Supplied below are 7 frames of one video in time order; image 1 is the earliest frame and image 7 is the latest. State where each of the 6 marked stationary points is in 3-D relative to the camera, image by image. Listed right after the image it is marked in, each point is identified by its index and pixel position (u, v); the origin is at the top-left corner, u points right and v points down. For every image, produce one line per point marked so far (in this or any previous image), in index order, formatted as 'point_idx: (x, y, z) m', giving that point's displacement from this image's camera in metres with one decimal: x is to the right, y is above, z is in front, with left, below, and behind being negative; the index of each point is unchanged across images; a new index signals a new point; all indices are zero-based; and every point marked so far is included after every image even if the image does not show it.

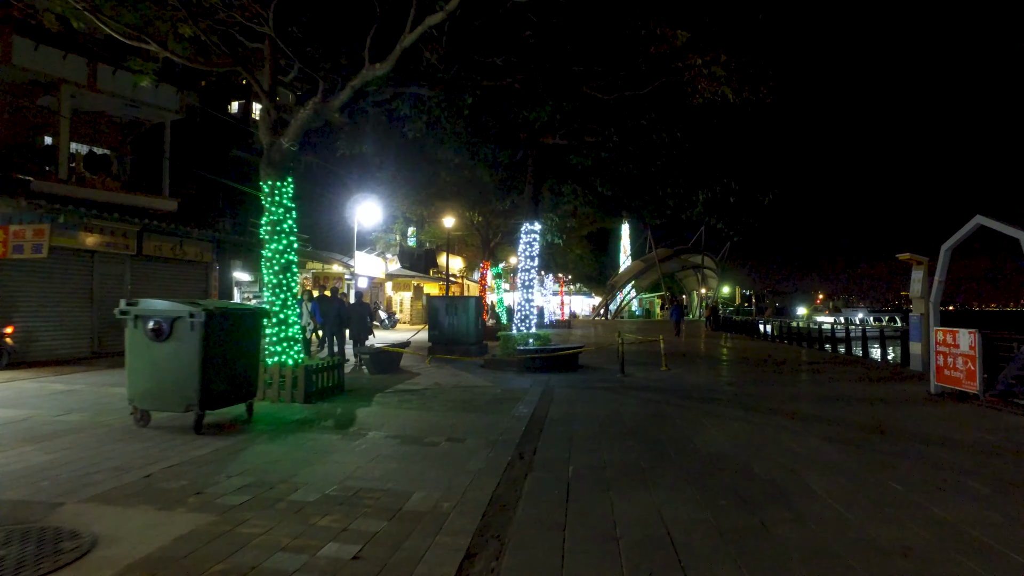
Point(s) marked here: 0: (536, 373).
0: (+0.5, -2.1, +15.2) m
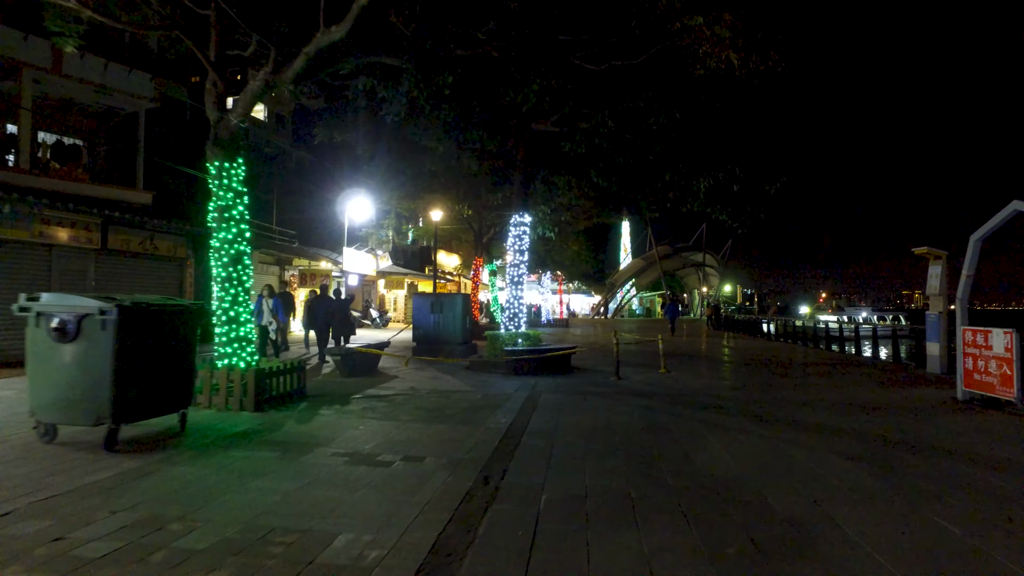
0: (+0.2, -2.0, +14.1) m
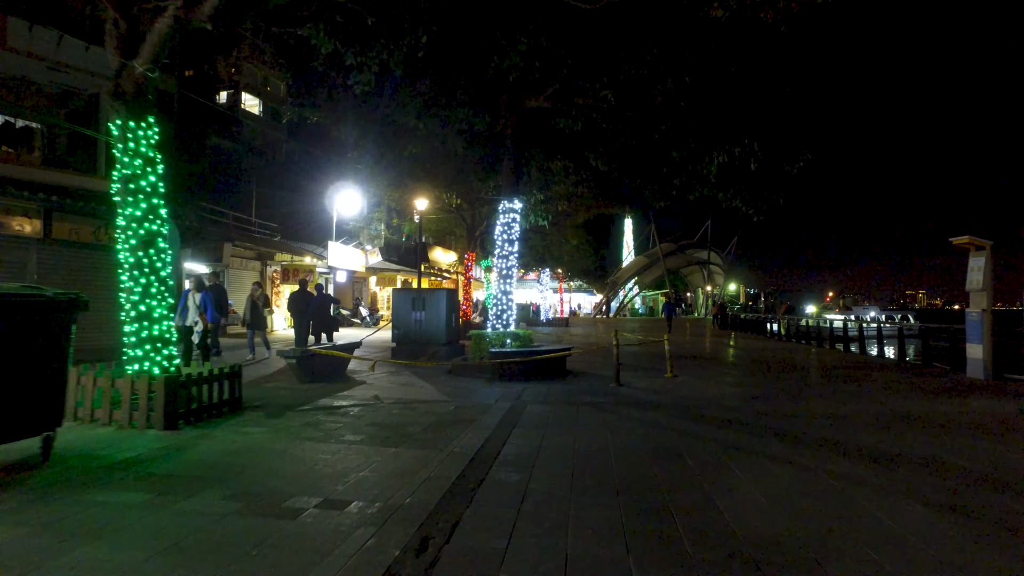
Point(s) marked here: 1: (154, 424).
0: (-0.1, -1.9, +12.4) m
1: (-4.0, -1.5, +6.9) m
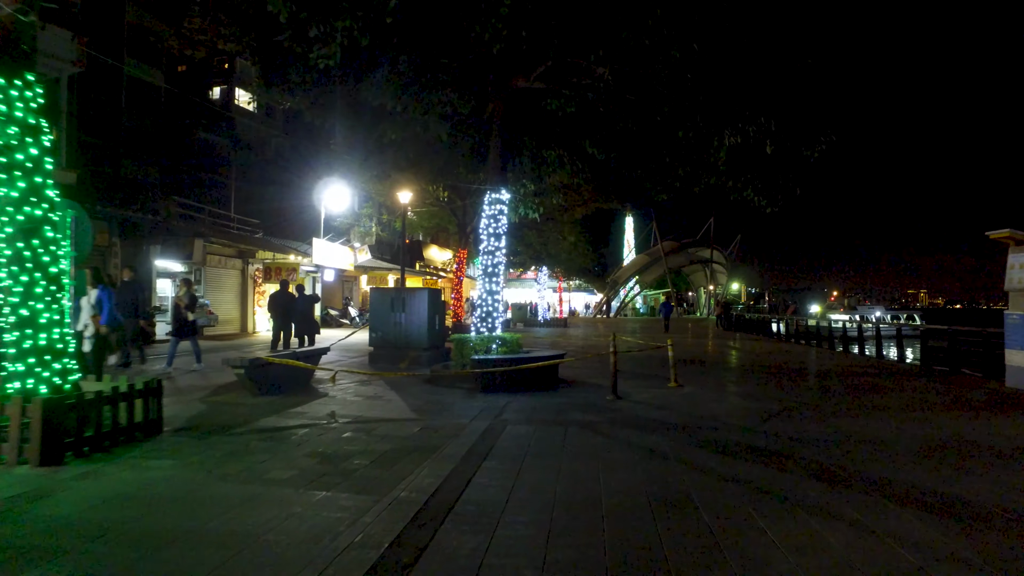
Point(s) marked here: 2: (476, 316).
0: (-0.3, -1.9, +11.0) m
1: (-4.3, -1.5, +5.5) m
2: (-0.8, -0.6, +13.3) m
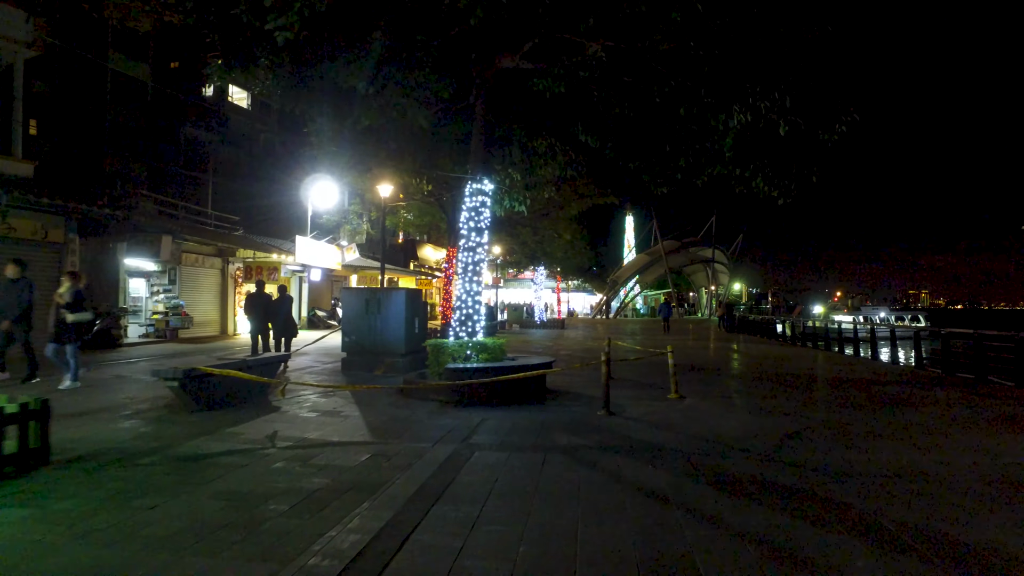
0: (-0.7, -1.9, +9.8) m
1: (-4.6, -1.5, +4.2) m
2: (-1.1, -0.6, +12.1) m
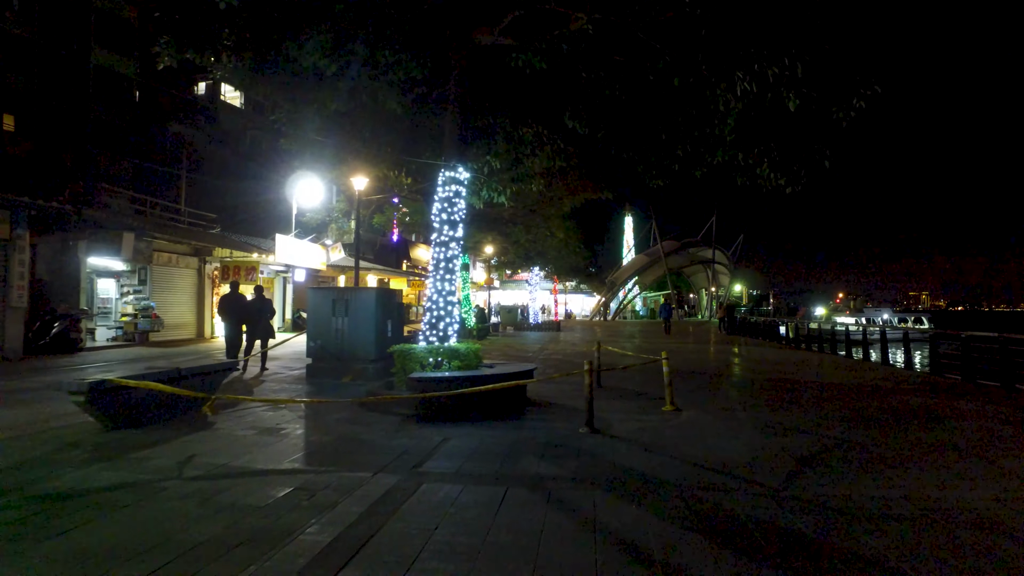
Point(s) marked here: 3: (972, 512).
0: (-1.1, -1.9, +8.6) m
1: (-5.0, -1.5, +3.0) m
2: (-1.5, -0.6, +10.9) m
3: (+3.6, -1.7, +4.8) m
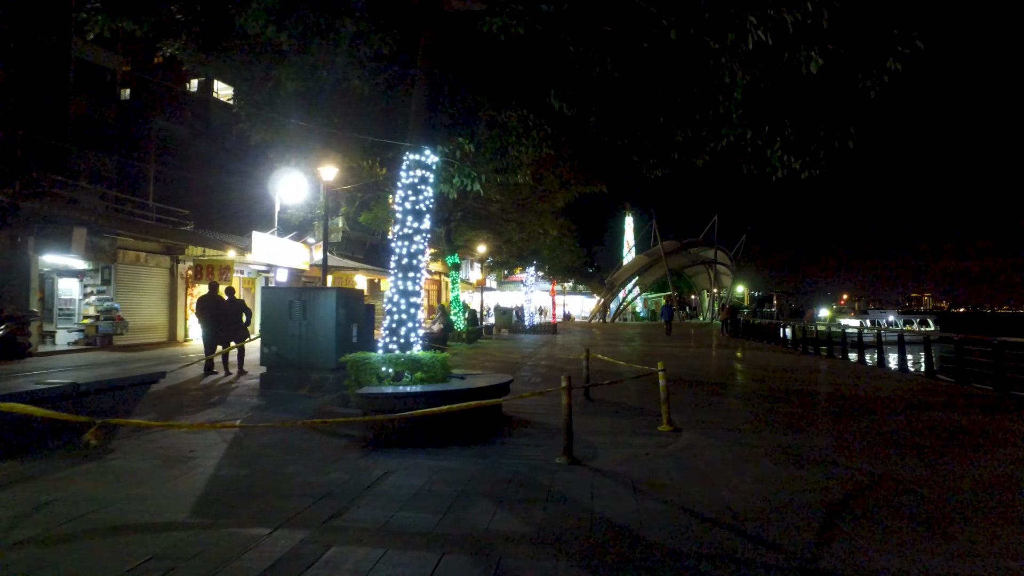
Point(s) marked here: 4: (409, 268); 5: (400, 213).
0: (-1.5, -1.9, +7.2) m
1: (-5.4, -1.4, +1.7) m
2: (-1.9, -0.6, +9.5) m
3: (+3.2, -1.7, +3.5) m
4: (-1.5, +0.3, +9.5) m
5: (-1.7, +1.1, +9.4) m
